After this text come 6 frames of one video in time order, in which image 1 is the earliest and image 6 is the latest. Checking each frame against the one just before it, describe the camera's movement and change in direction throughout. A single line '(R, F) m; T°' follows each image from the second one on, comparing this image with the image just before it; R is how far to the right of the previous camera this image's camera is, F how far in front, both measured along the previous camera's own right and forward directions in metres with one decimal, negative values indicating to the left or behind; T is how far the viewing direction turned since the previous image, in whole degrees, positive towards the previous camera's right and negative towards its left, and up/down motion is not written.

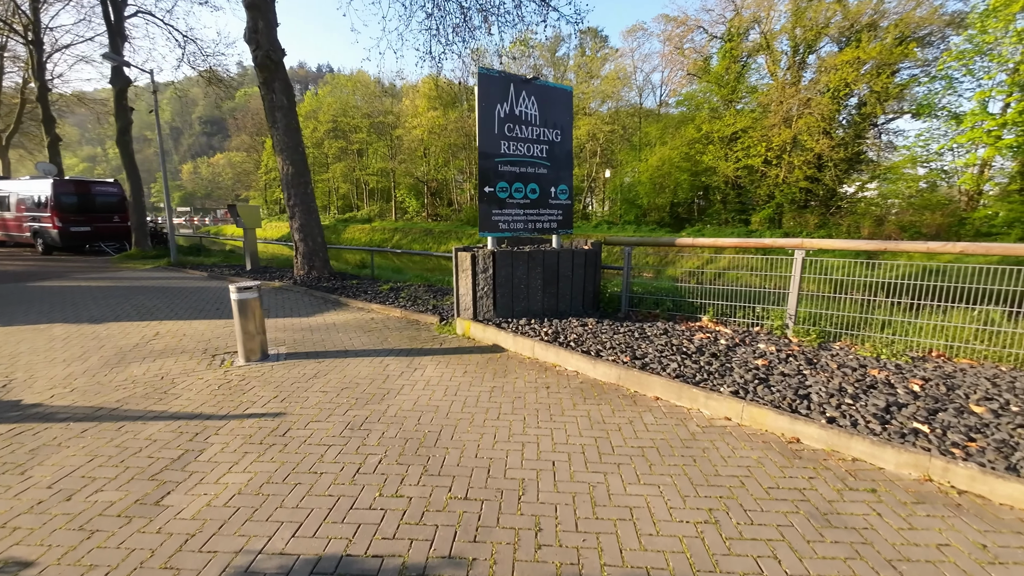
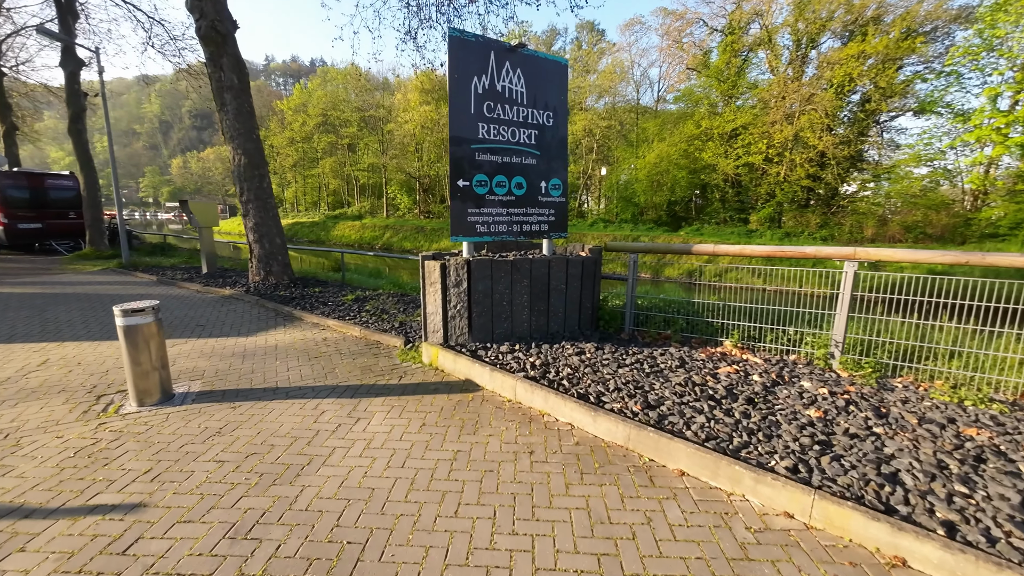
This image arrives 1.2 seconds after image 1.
(+0.2, +1.1) m; +1°
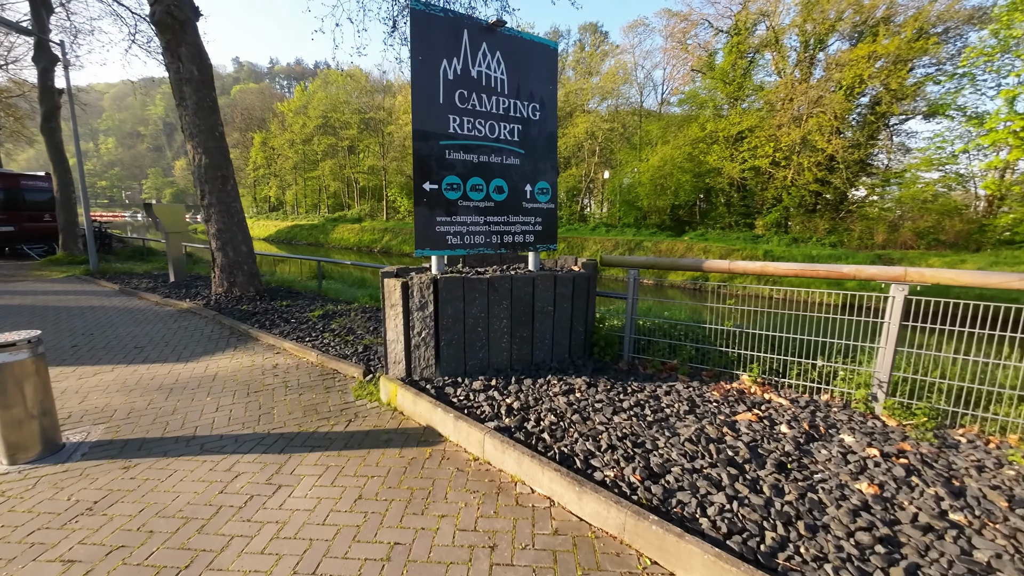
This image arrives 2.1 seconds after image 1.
(+0.3, +0.8) m; 0°
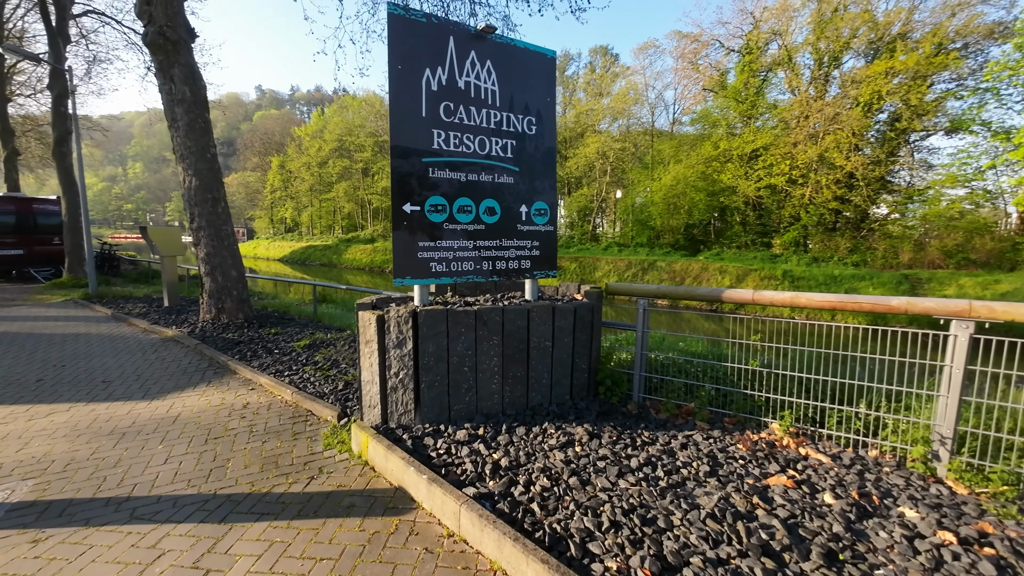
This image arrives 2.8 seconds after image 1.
(+0.2, +0.5) m; -2°
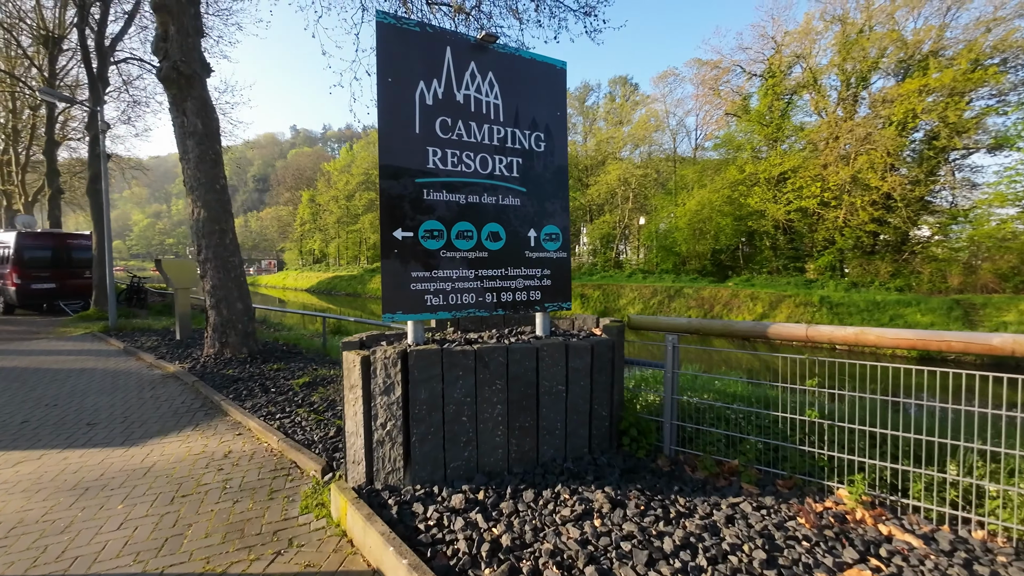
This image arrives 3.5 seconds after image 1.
(+0.1, +0.5) m; -3°
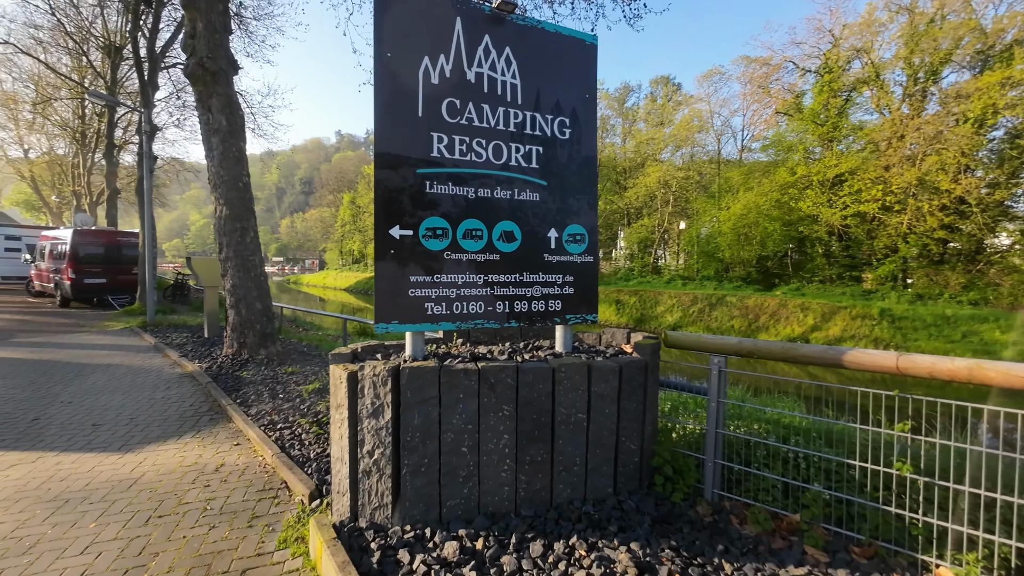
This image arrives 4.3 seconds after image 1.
(+0.1, +0.5) m; -5°
